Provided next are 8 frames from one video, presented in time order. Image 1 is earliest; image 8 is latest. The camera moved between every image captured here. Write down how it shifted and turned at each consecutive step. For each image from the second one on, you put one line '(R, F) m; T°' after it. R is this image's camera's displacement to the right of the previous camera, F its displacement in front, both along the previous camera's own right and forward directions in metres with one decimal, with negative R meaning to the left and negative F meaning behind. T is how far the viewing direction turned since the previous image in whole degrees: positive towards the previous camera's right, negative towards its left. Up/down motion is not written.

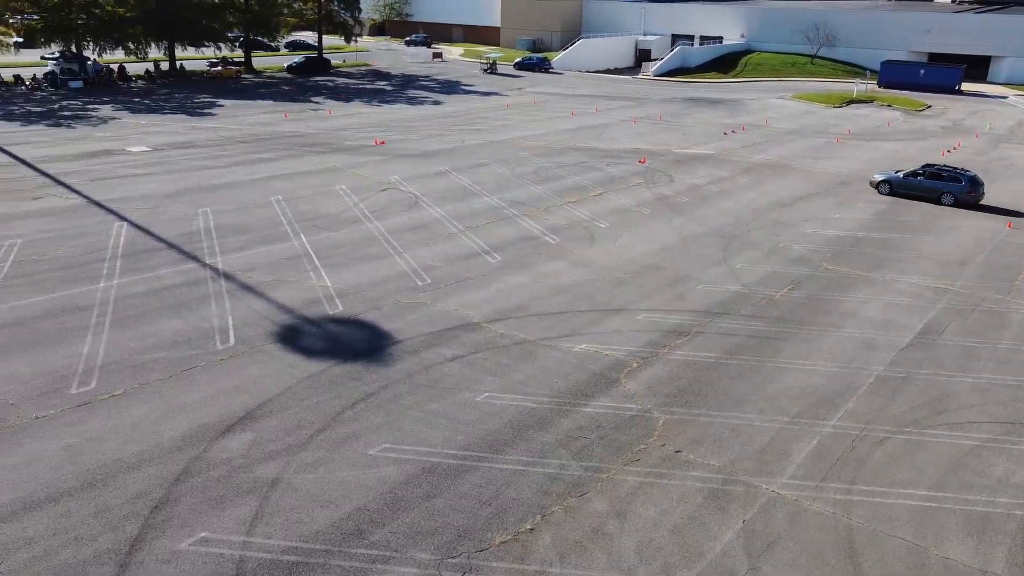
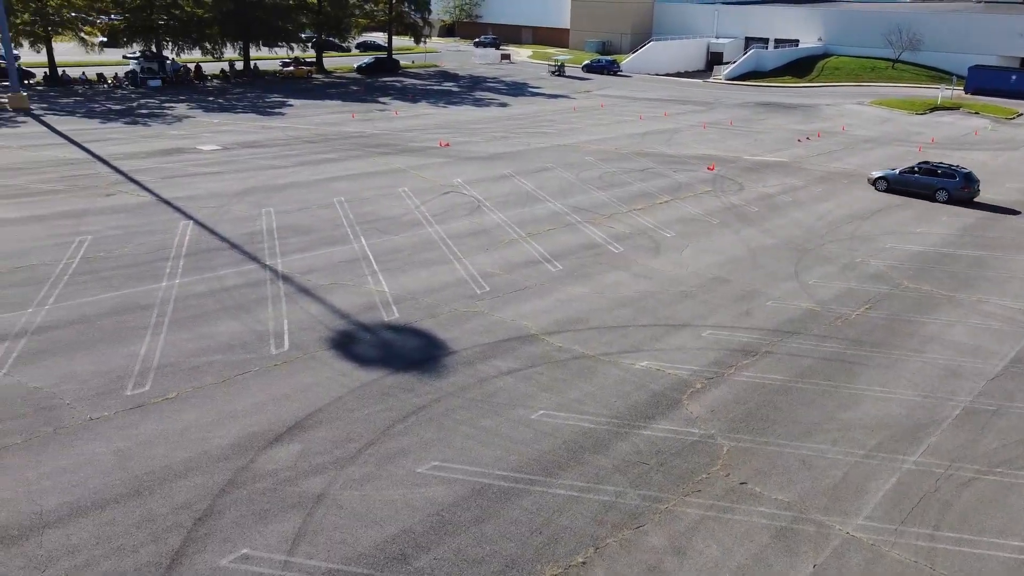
(0.0, +0.5) m; -4°
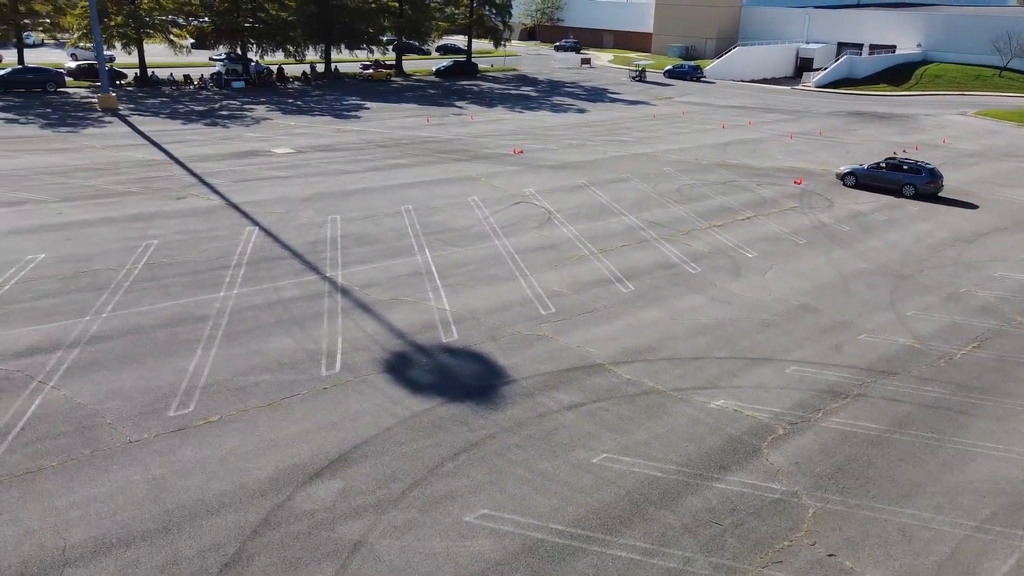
(+0.1, +1.0) m; -5°
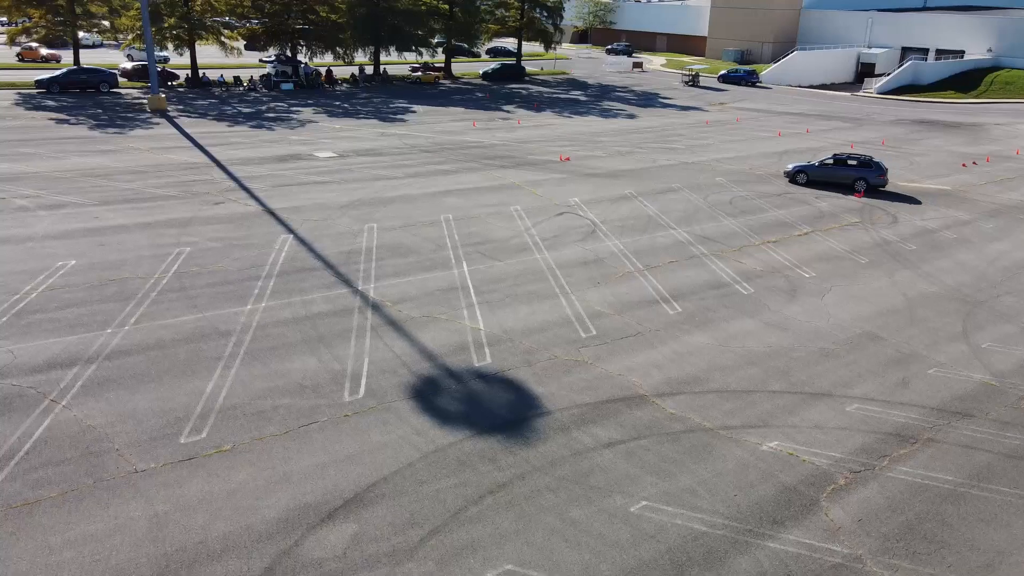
(+0.1, +0.9) m; -3°
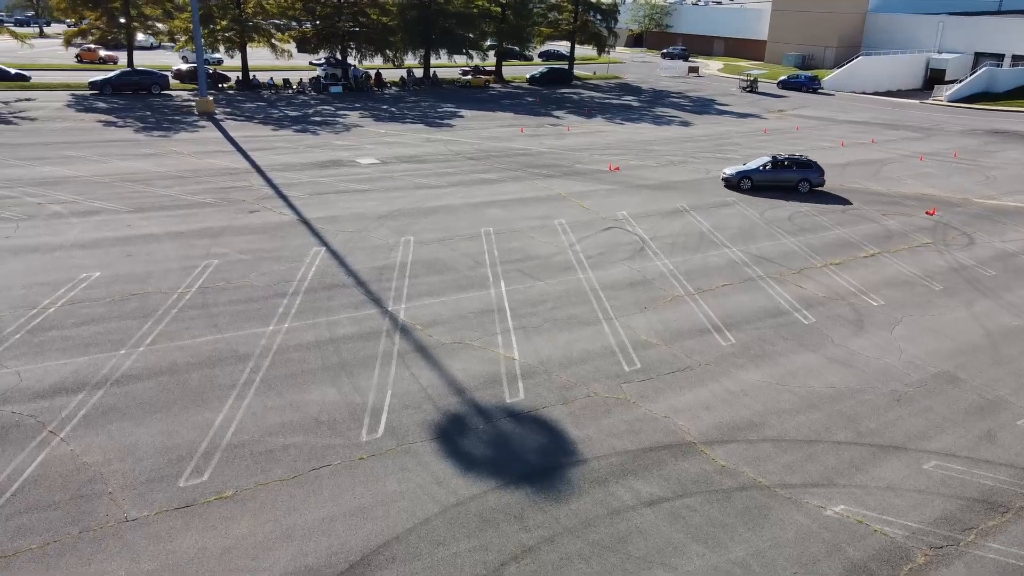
(+0.2, +1.1) m; -4°
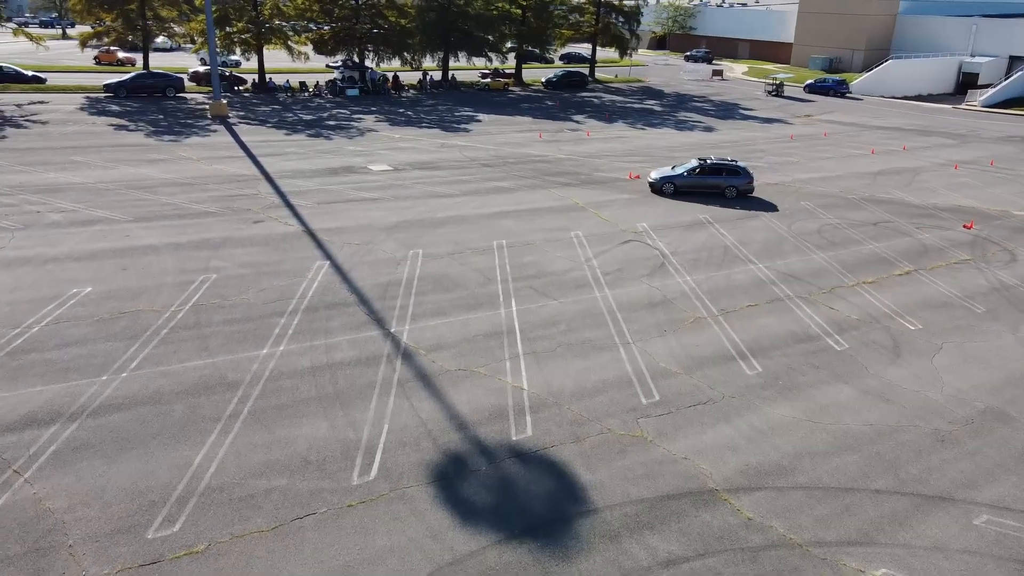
(+0.2, +1.0) m; -1°
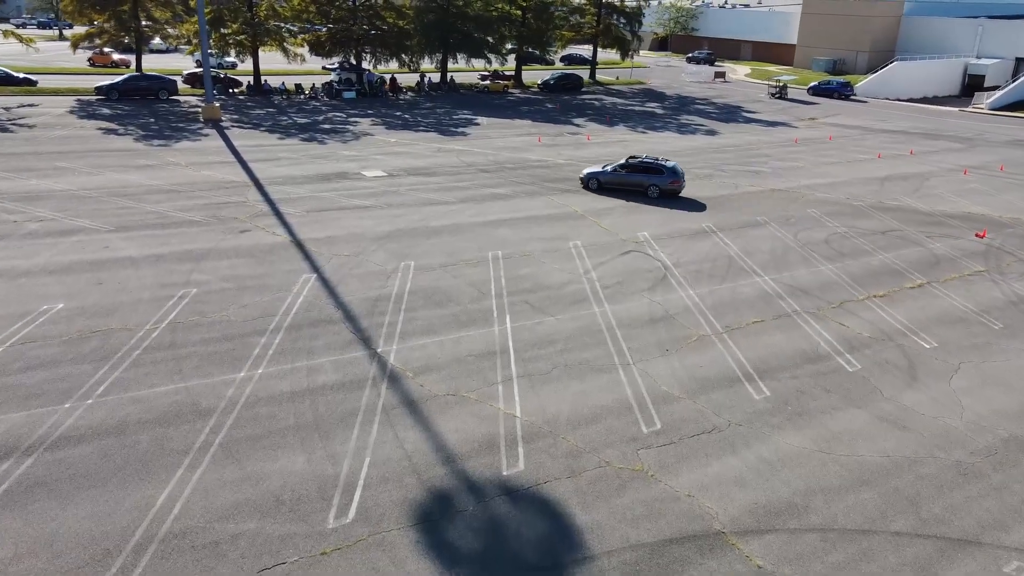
(+0.1, +0.8) m; 0°
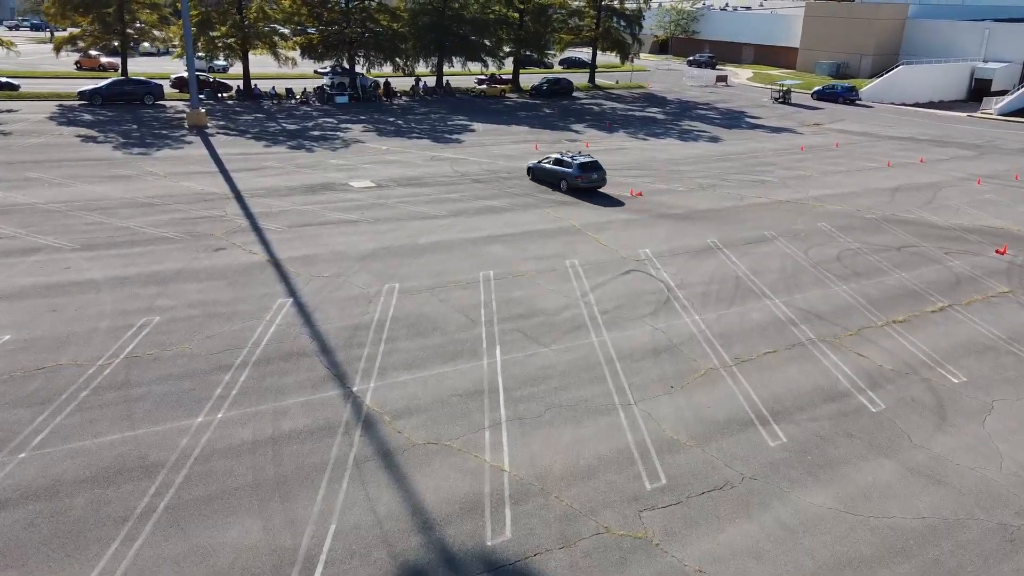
(+0.2, +1.3) m; 0°
